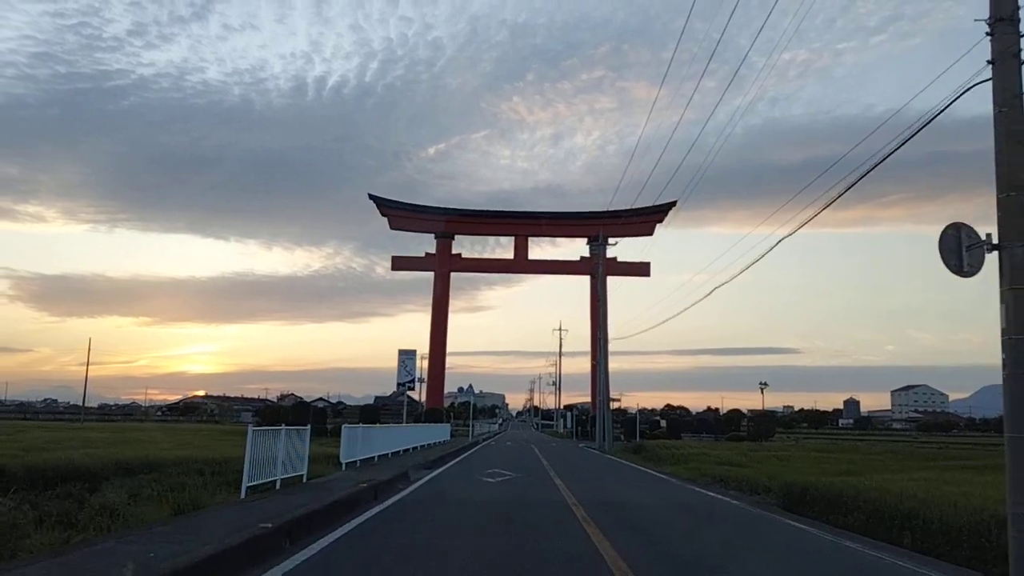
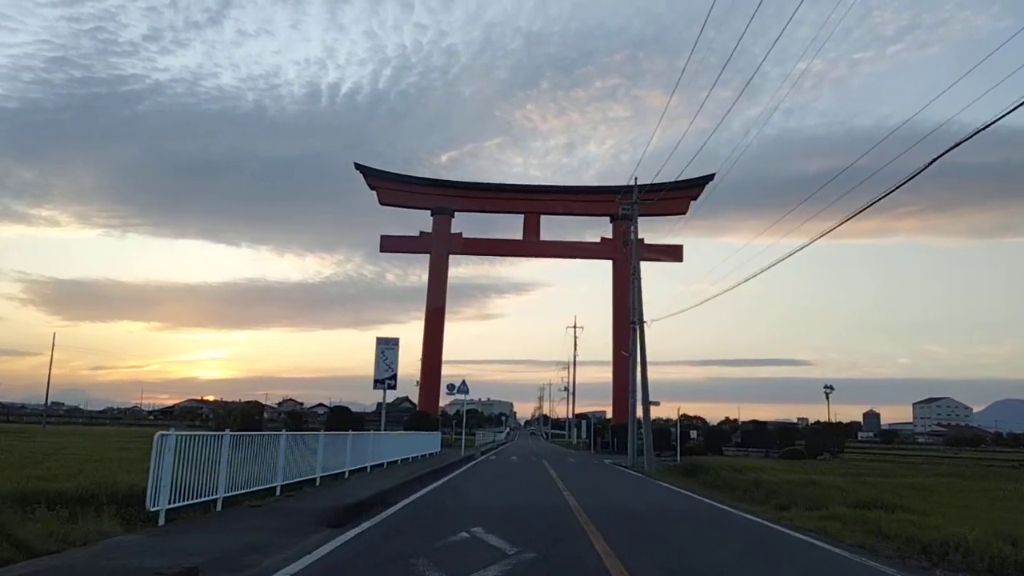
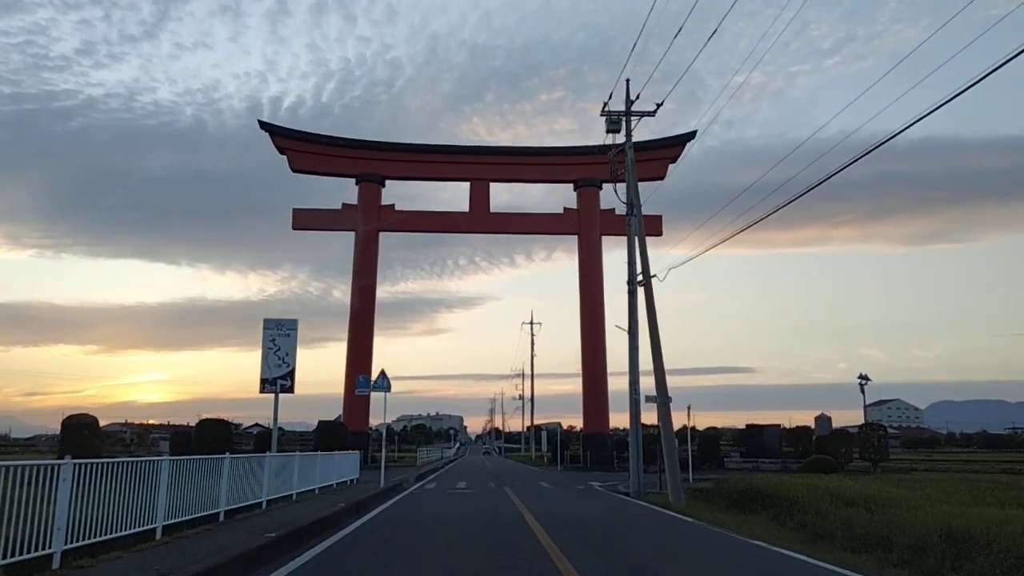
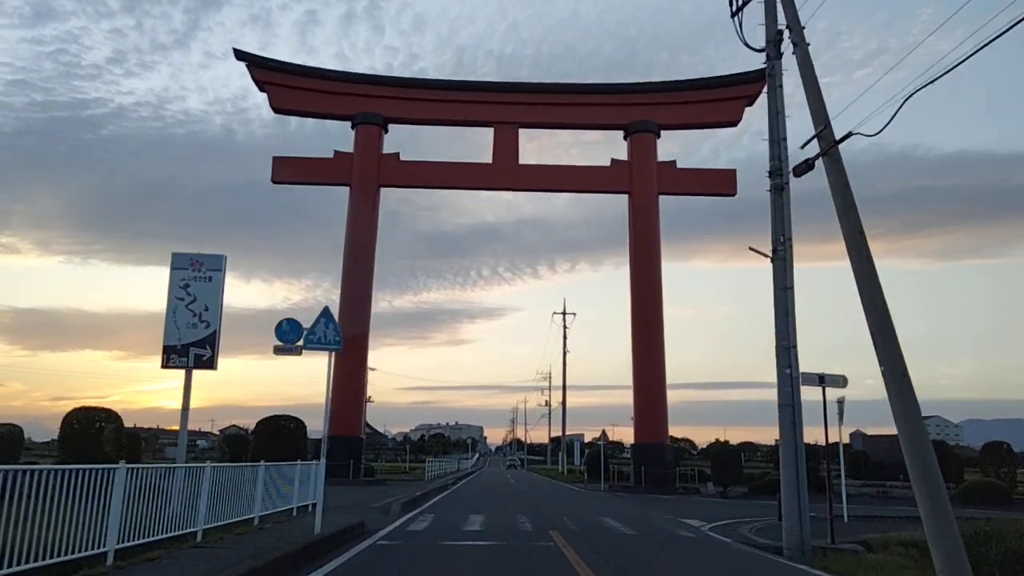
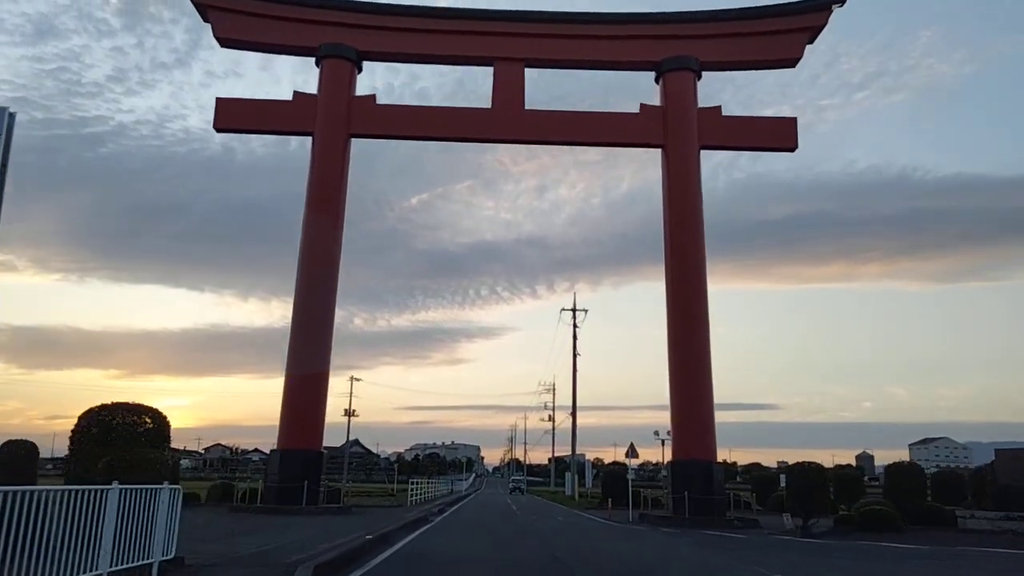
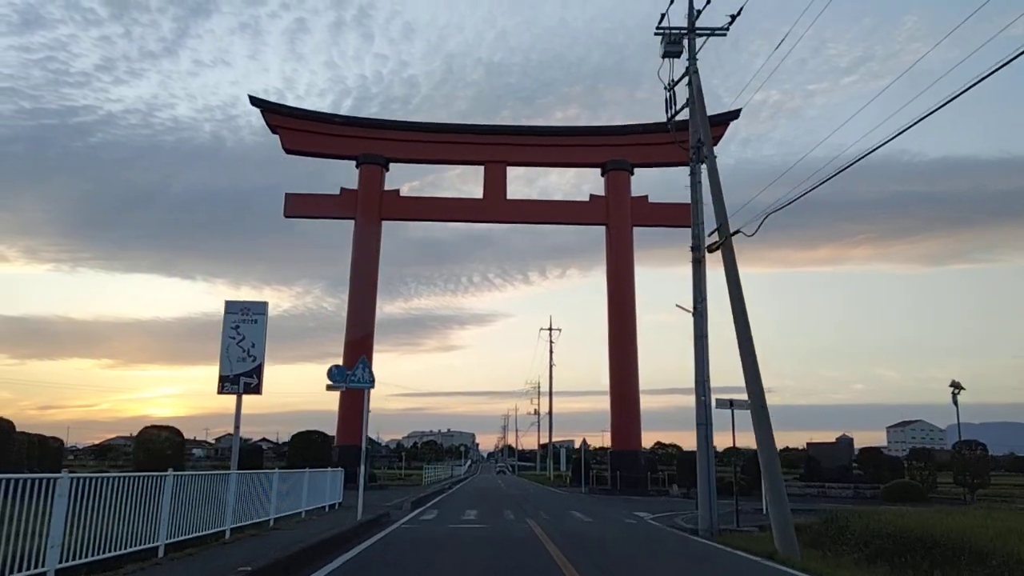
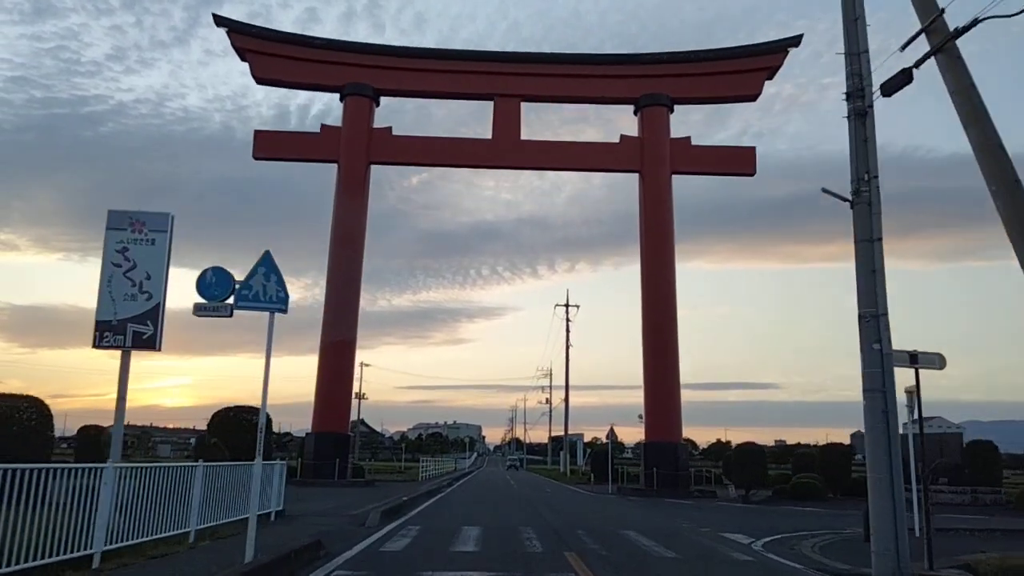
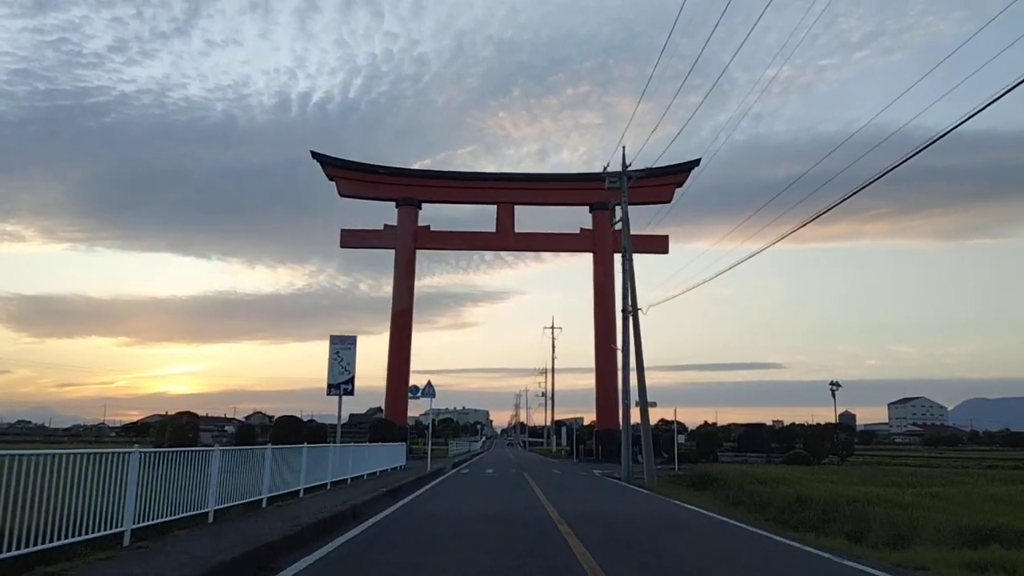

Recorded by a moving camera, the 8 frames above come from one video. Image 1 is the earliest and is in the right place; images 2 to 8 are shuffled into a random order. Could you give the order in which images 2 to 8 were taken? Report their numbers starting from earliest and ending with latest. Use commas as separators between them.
2, 8, 3, 6, 4, 7, 5
